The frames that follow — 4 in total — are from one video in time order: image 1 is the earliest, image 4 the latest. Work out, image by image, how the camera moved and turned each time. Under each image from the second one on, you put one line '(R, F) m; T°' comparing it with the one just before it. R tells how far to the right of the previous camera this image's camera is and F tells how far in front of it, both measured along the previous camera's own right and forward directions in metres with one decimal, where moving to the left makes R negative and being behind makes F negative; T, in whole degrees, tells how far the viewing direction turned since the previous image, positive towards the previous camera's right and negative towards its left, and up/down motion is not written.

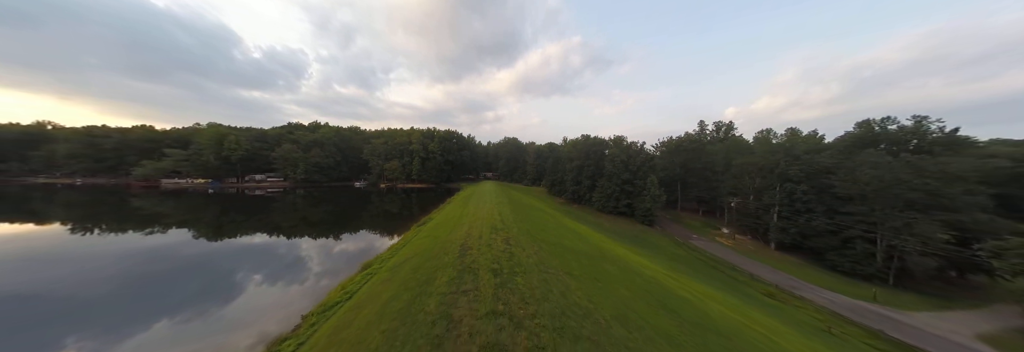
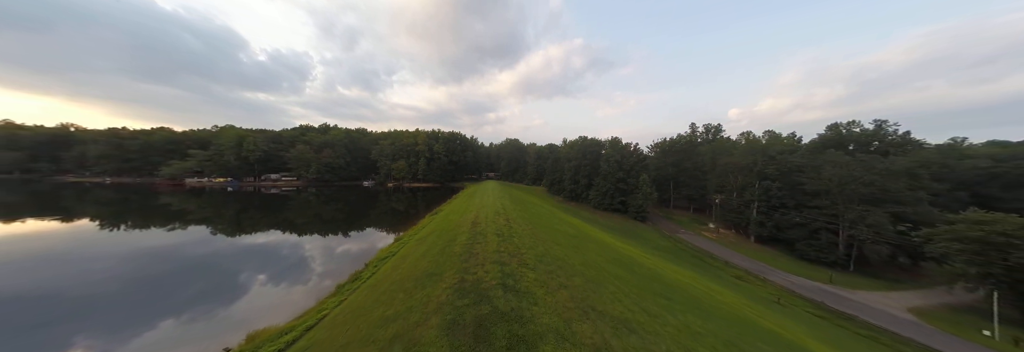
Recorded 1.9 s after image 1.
(+0.1, -2.2) m; 0°
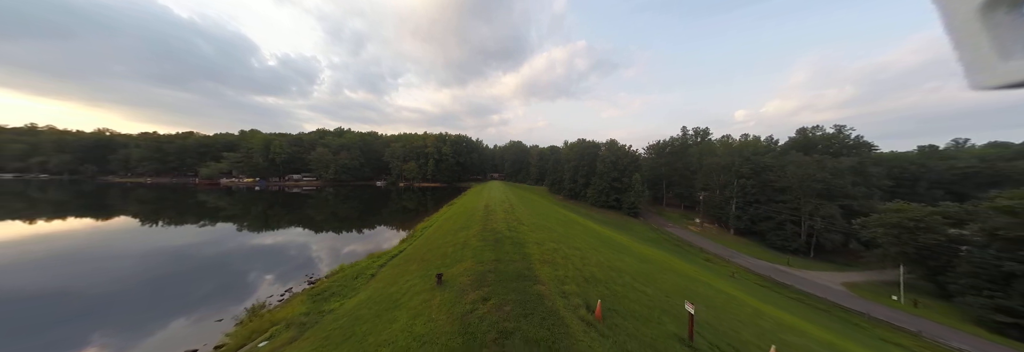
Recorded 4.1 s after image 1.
(+0.1, -3.1) m; -1°
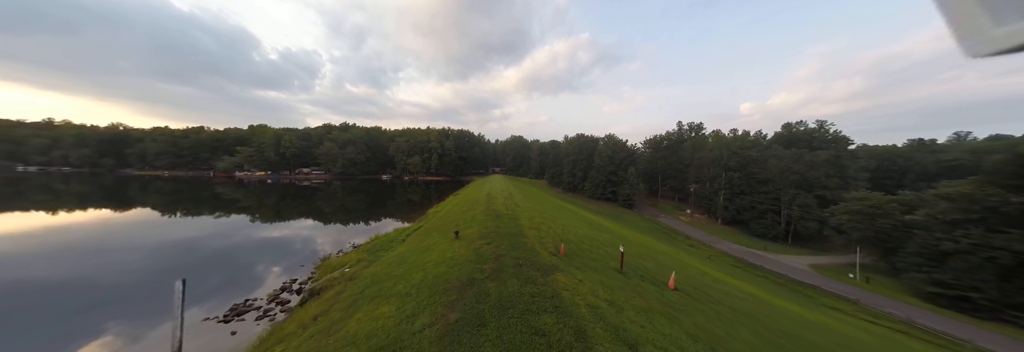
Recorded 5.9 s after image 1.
(+0.2, -1.7) m; 0°
